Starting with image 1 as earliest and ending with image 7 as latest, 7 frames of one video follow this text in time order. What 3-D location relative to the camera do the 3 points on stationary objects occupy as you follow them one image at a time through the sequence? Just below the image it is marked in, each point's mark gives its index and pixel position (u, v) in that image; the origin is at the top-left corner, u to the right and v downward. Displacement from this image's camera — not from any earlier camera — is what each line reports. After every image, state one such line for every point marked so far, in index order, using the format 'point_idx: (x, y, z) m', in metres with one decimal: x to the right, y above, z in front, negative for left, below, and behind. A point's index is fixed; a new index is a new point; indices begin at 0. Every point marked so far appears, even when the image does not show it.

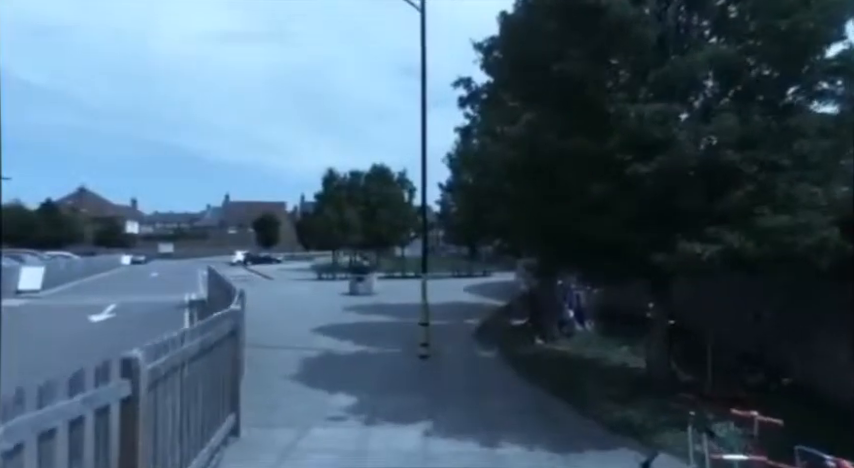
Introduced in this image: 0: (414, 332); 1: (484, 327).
0: (-0.5, -3.5, +18.4) m
1: (+2.1, -3.5, +19.3) m
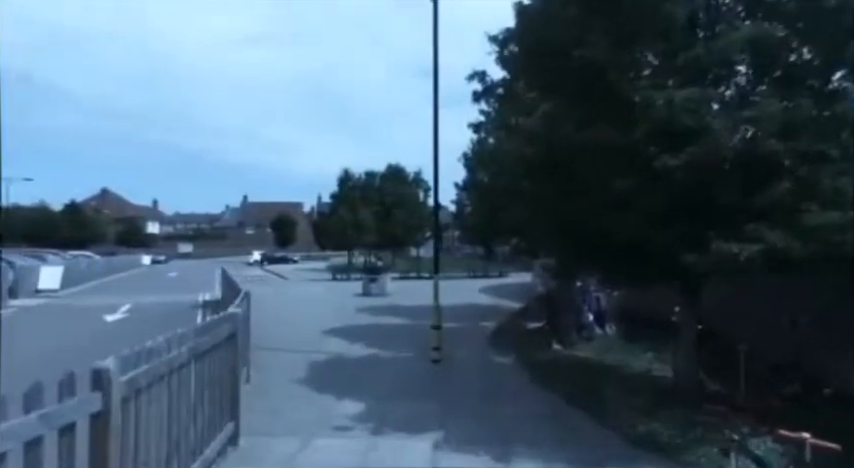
0: (0.0, -3.5, +17.9) m
1: (+2.6, -3.5, +18.7) m
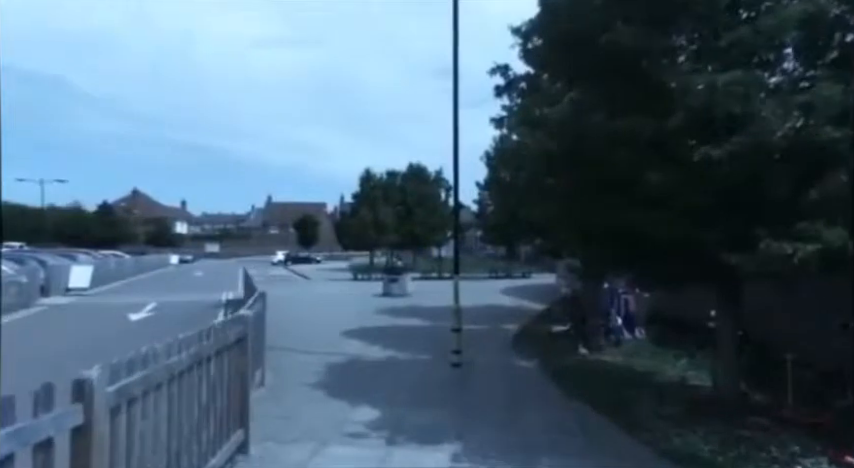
0: (+0.7, -3.5, +17.4) m
1: (+3.3, -3.5, +18.0) m
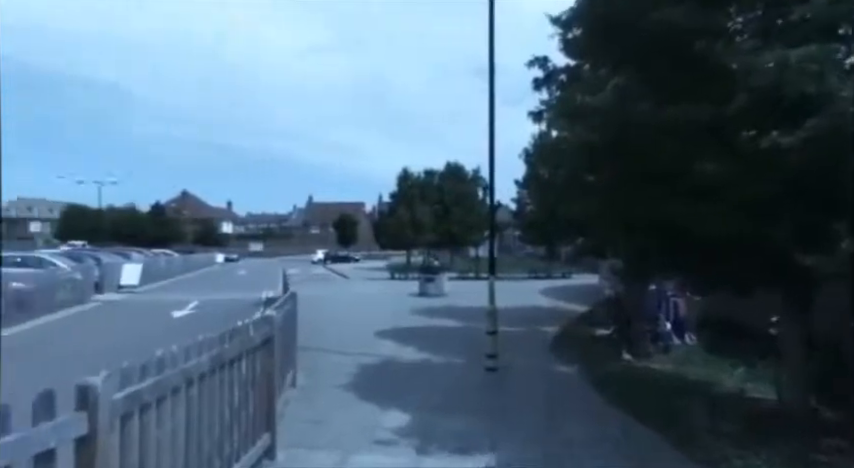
0: (+1.8, -3.5, +16.9) m
1: (+4.6, -3.4, +17.3) m
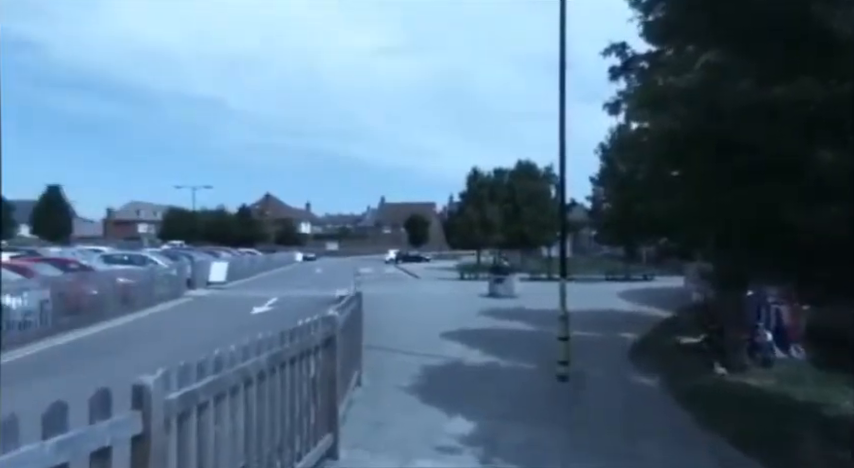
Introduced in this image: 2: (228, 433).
0: (+4.0, -3.5, +16.1) m
1: (+6.8, -3.4, +16.2) m
2: (-2.0, -2.0, +5.1) m
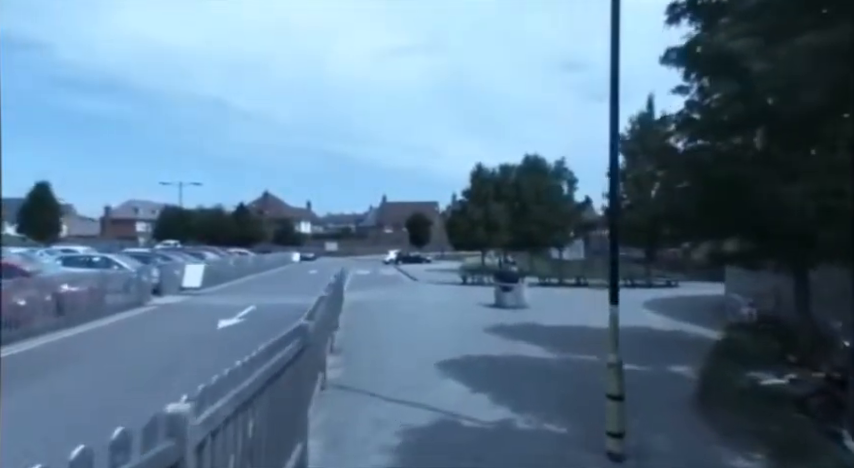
0: (+3.7, -3.5, +11.9) m
1: (+6.5, -3.5, +12.0) m
2: (-2.3, -2.0, +1.0) m
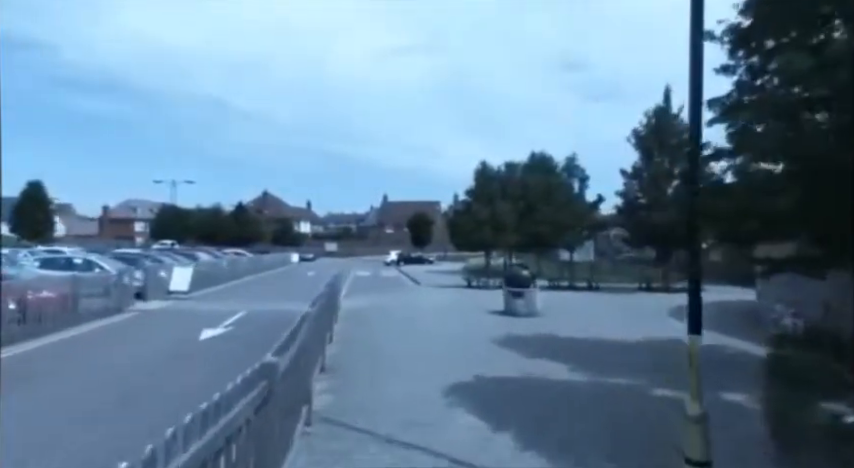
0: (+3.9, -3.6, +9.8) m
1: (+6.6, -3.5, +9.9) m
2: (-2.2, -2.0, -1.2) m
